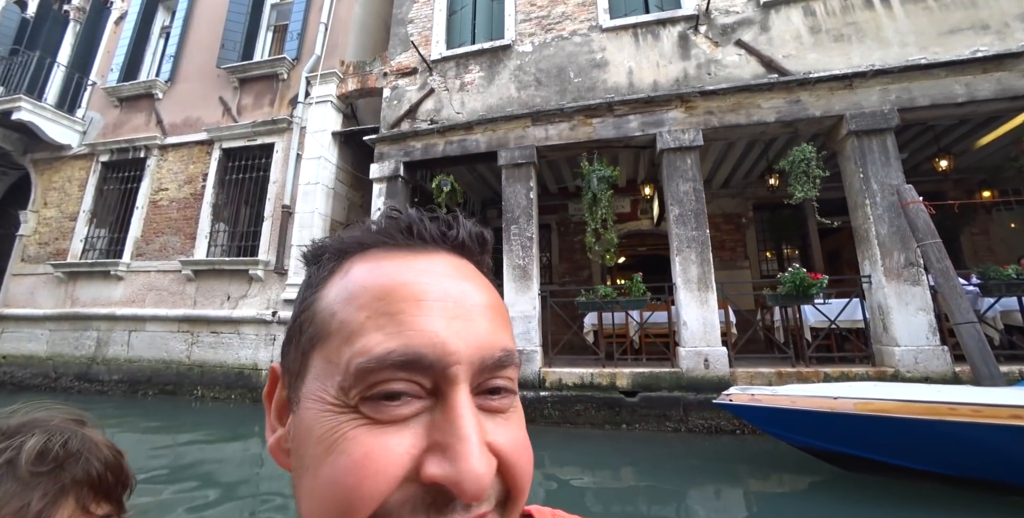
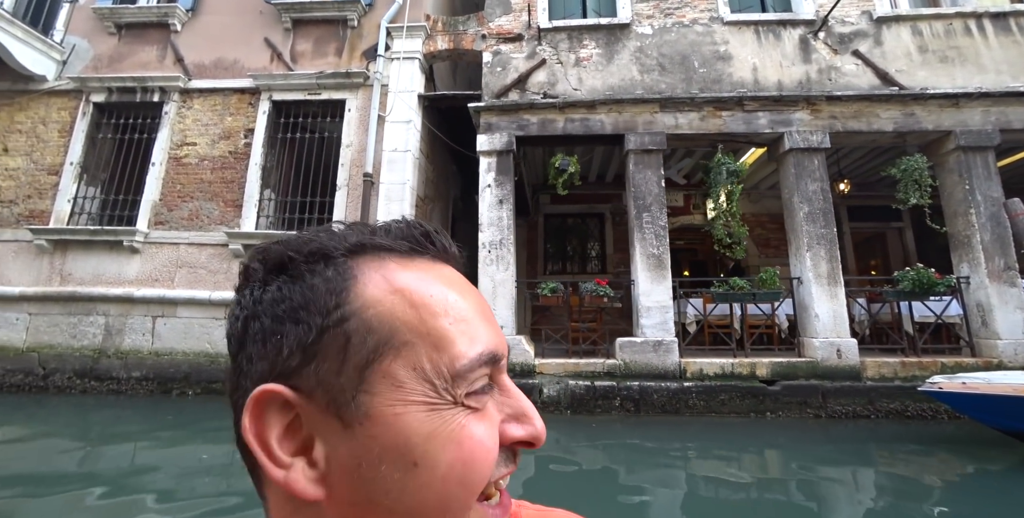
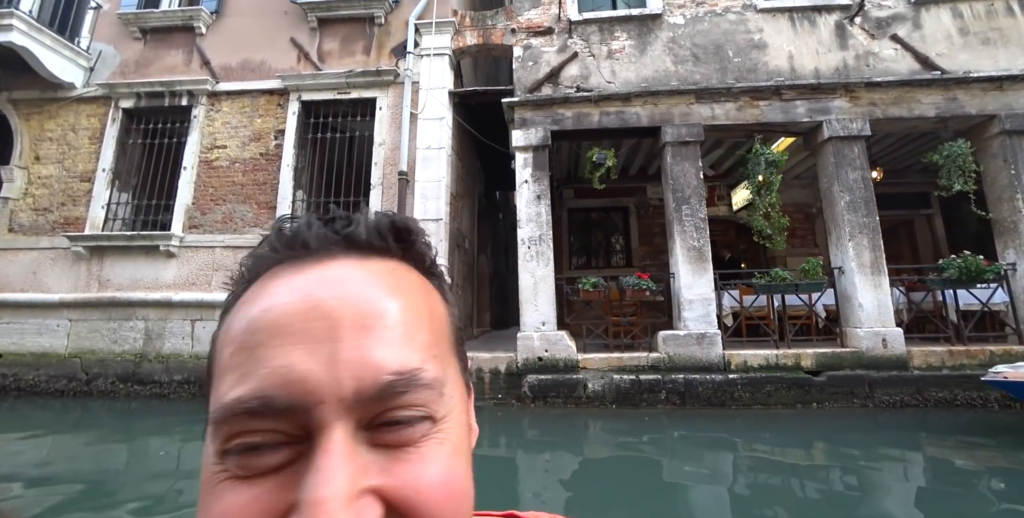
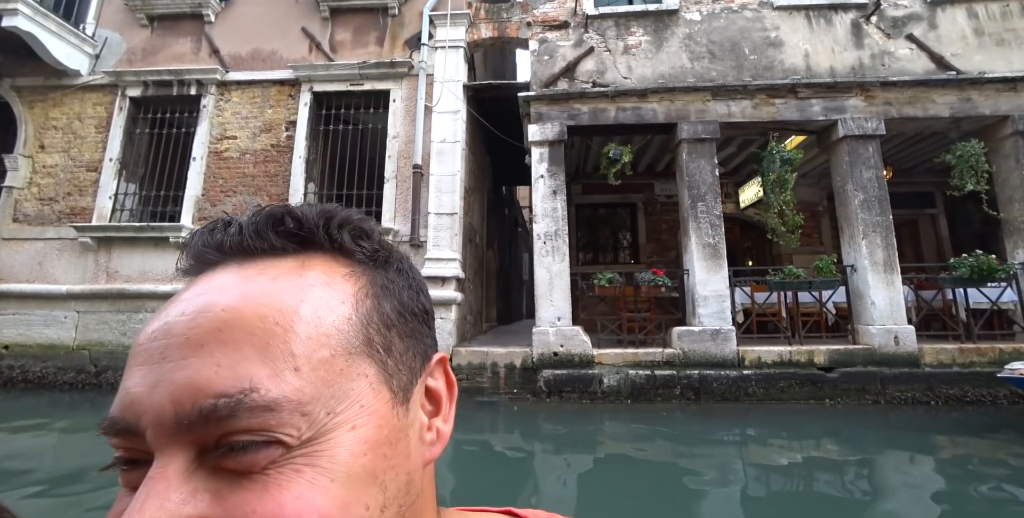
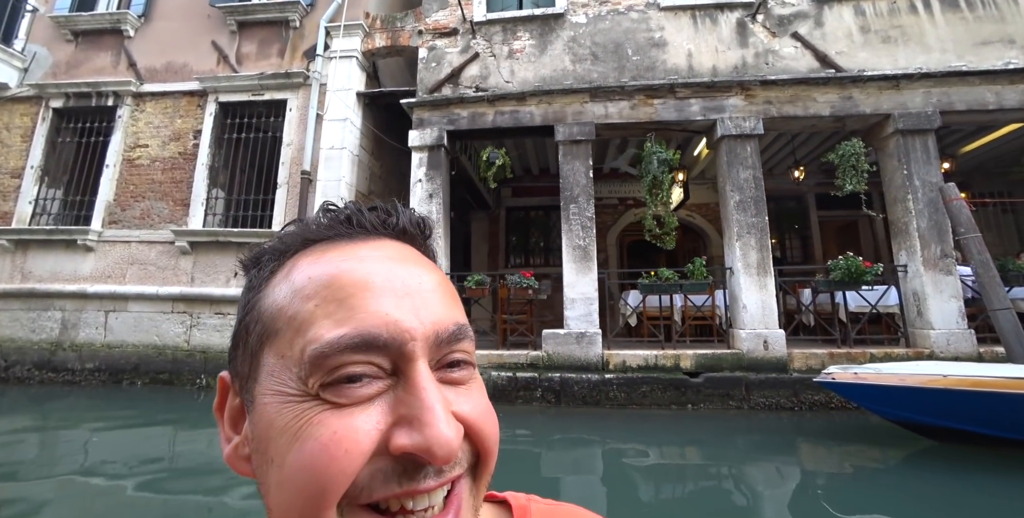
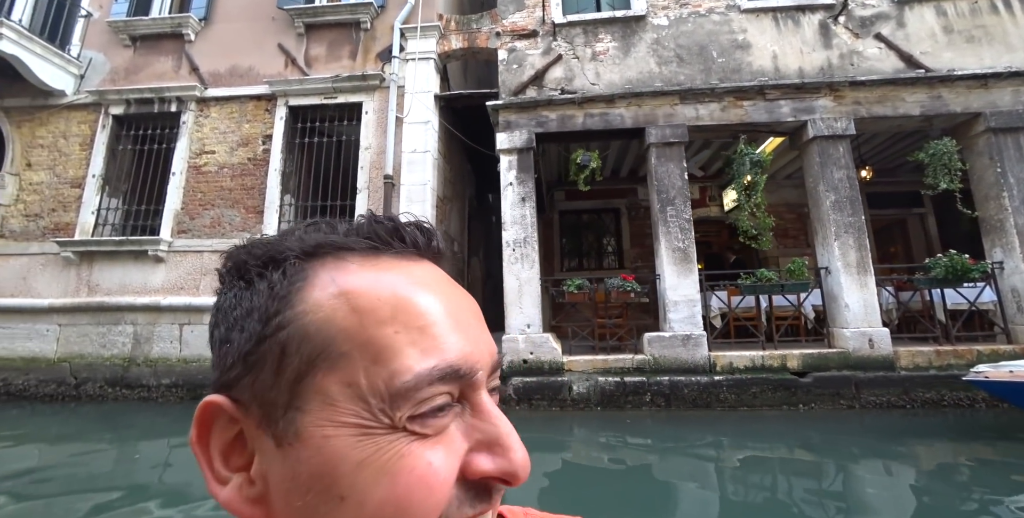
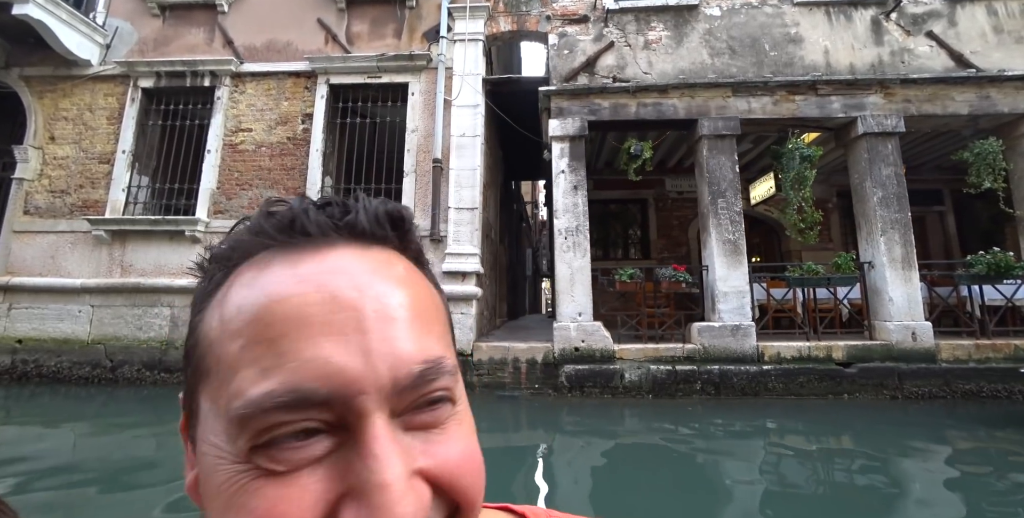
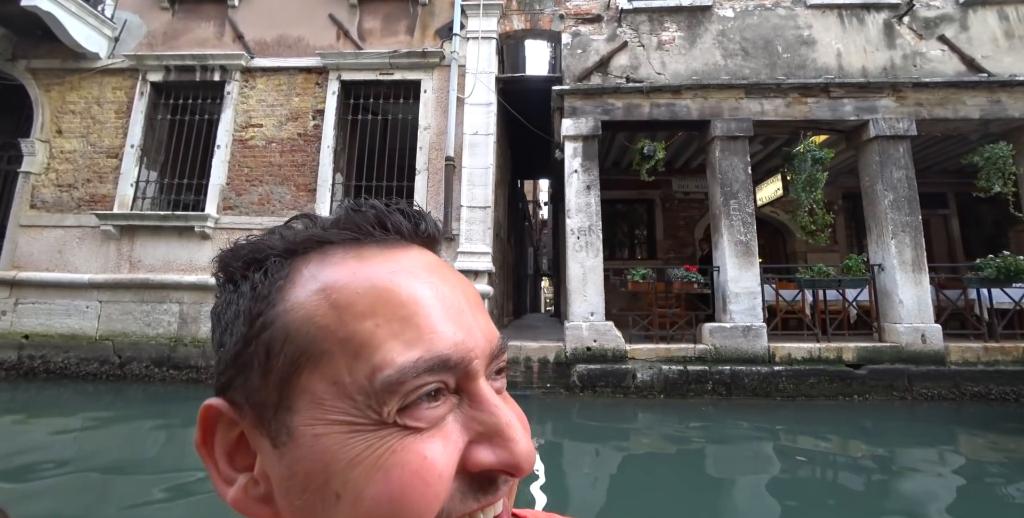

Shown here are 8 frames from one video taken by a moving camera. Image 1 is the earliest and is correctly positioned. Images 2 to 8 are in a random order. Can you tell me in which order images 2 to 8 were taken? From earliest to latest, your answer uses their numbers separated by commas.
5, 2, 6, 3, 4, 7, 8
